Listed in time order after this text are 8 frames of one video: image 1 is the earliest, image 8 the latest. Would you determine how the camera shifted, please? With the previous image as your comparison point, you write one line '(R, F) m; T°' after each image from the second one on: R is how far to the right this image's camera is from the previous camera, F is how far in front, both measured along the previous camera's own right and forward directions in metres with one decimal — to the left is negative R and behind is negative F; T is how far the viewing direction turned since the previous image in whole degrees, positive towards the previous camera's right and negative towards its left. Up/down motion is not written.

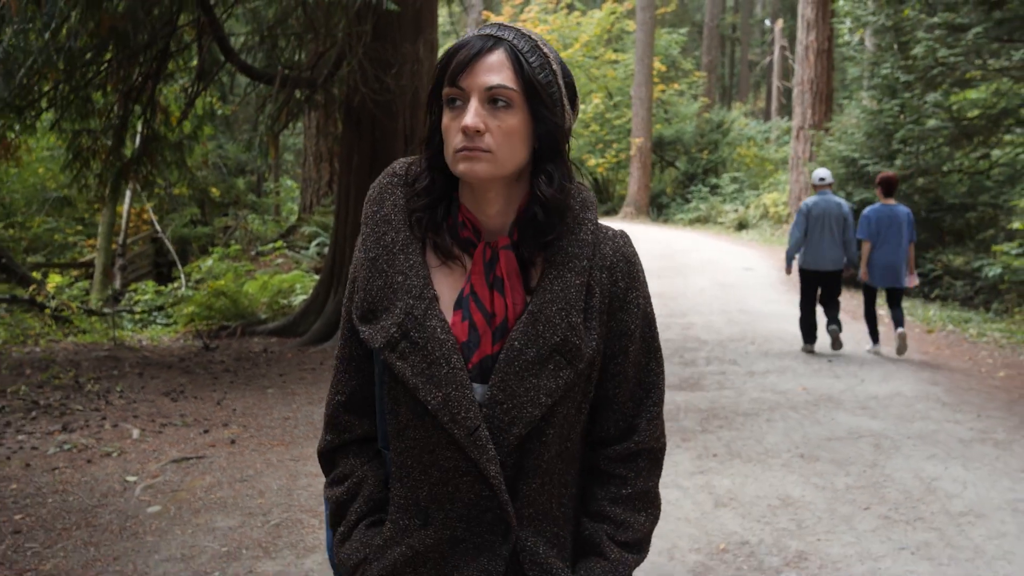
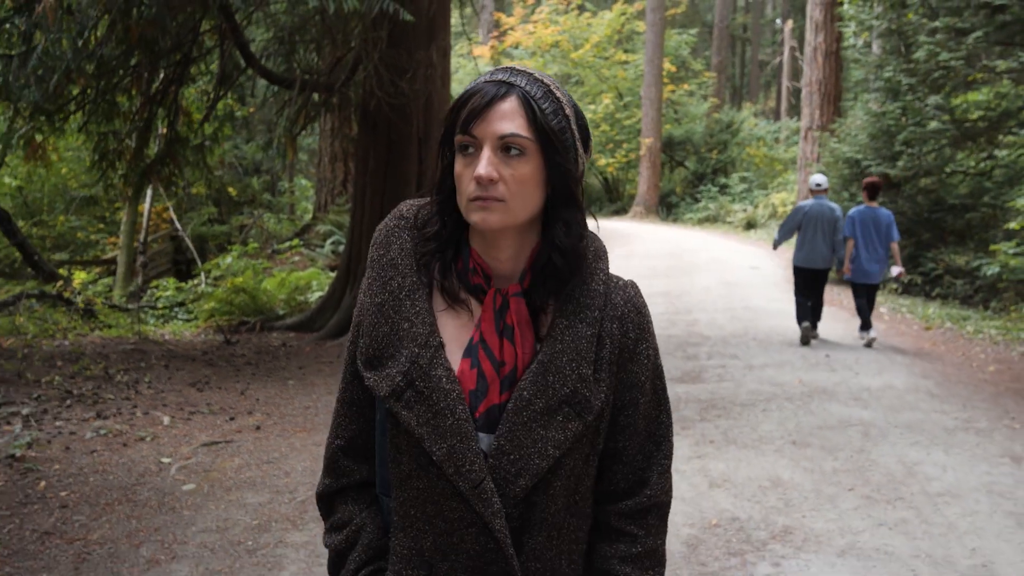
(0.0, -0.3) m; -1°
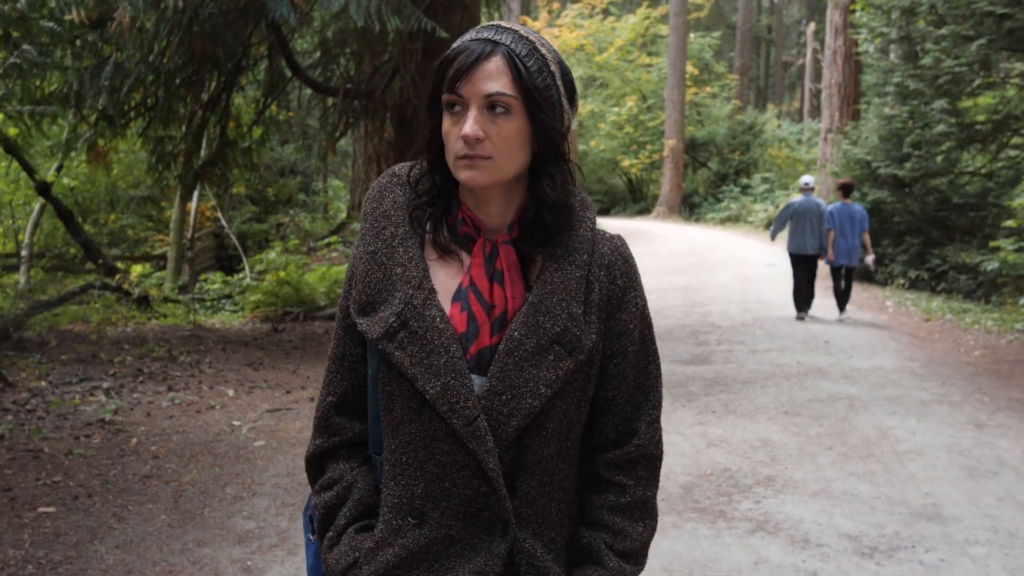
(0.0, -0.8) m; -1°
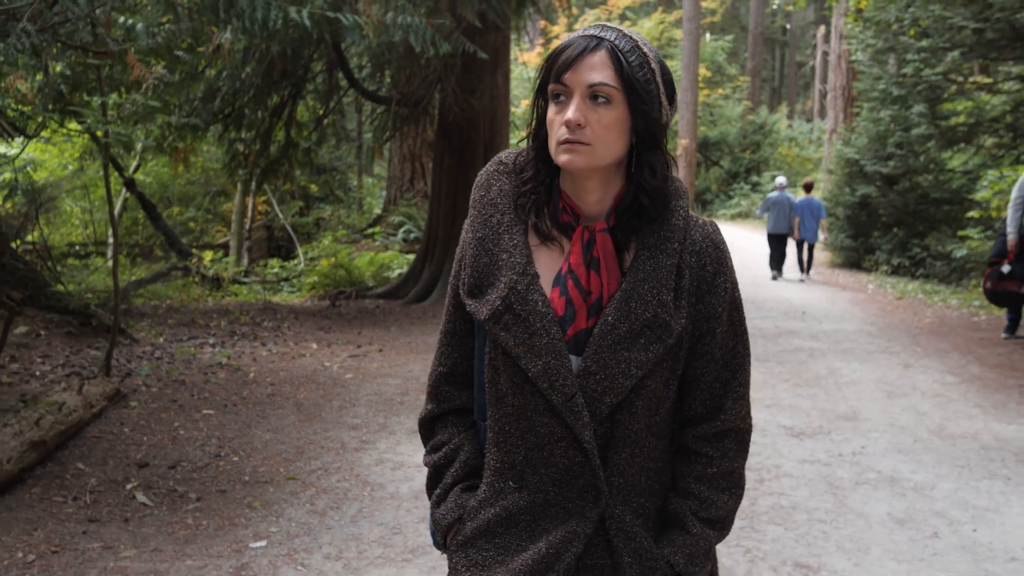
(-0.1, -1.7) m; -1°
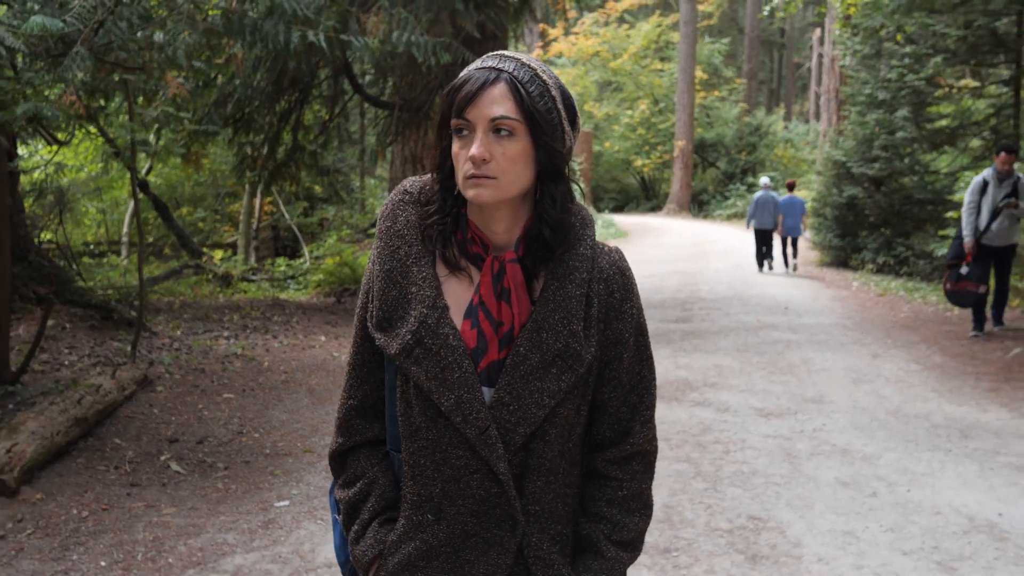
(0.0, -0.6) m; 0°
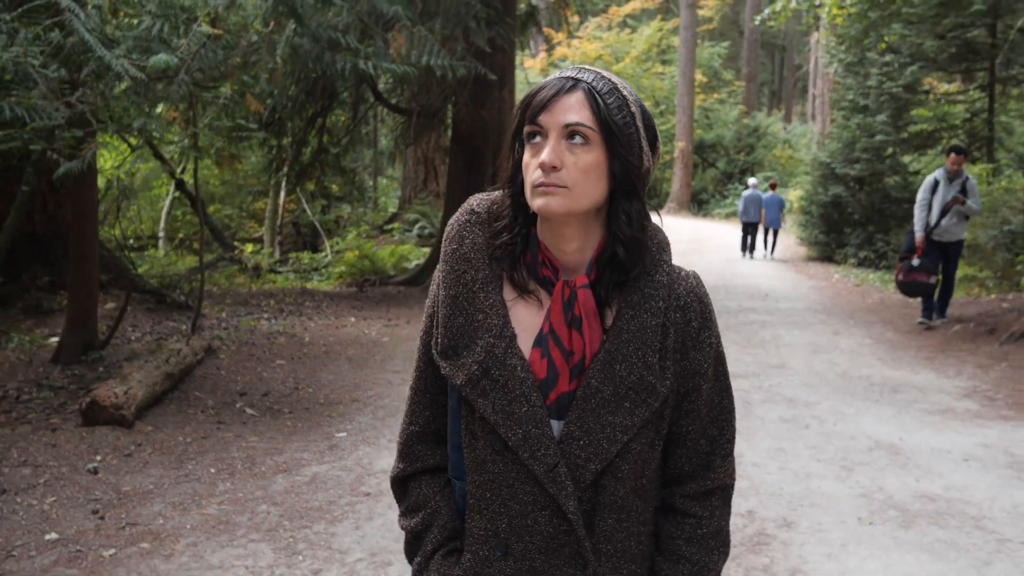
(0.0, -1.2) m; 0°
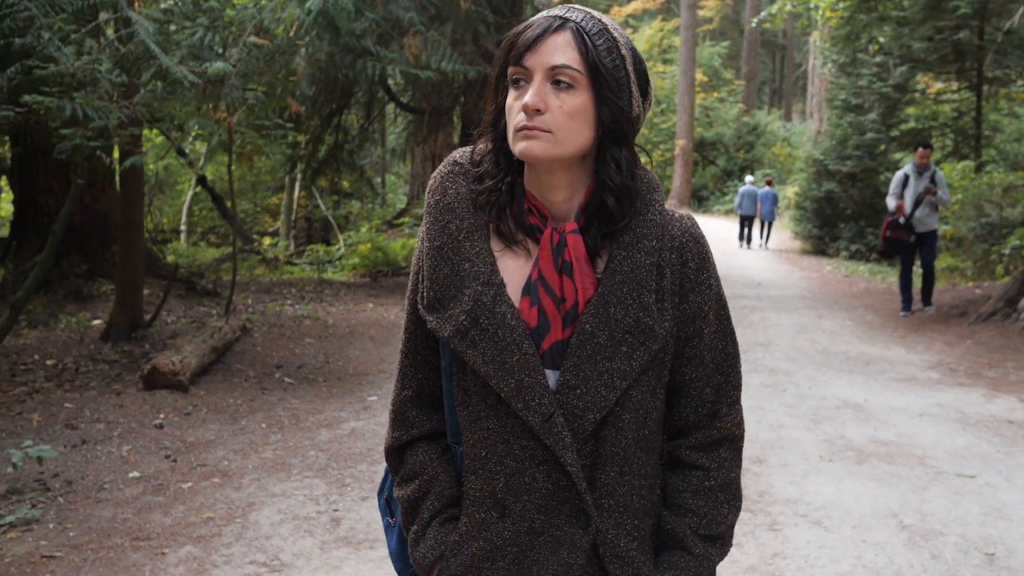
(-0.1, -0.8) m; 0°
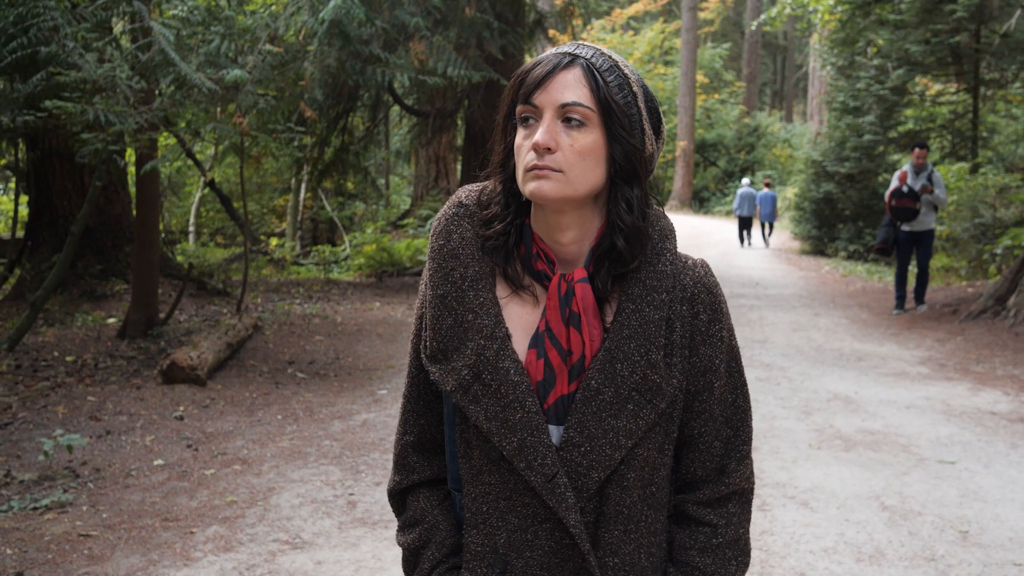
(0.0, -0.3) m; 0°
